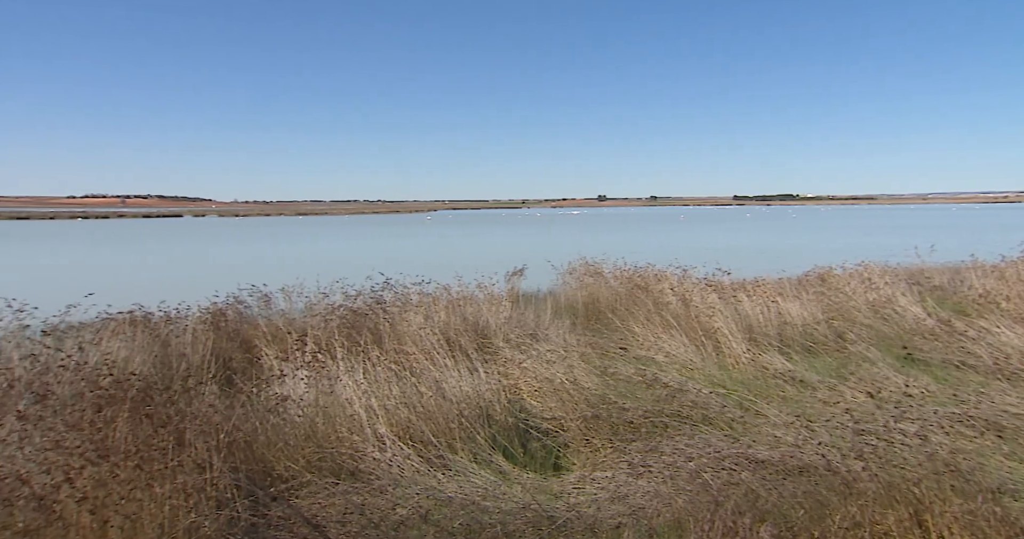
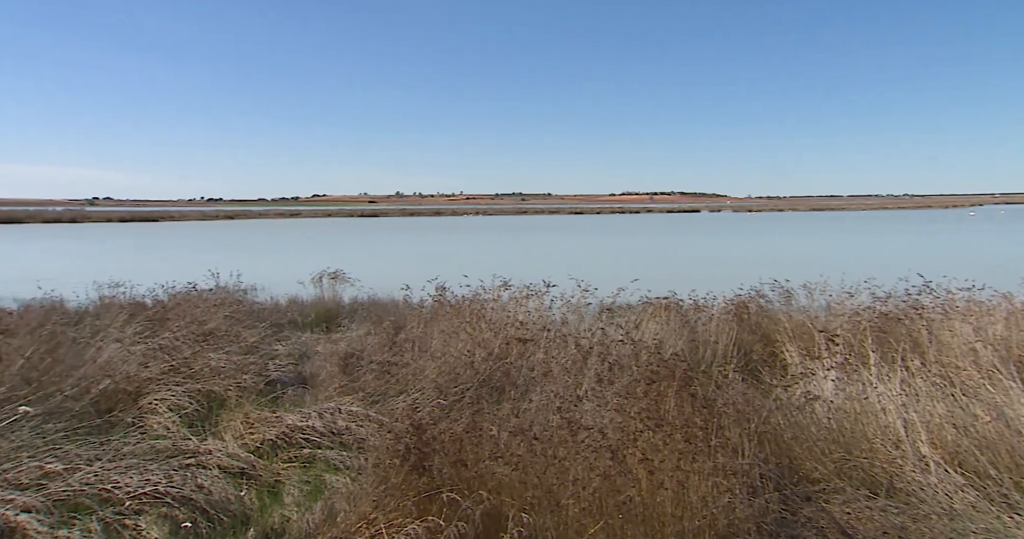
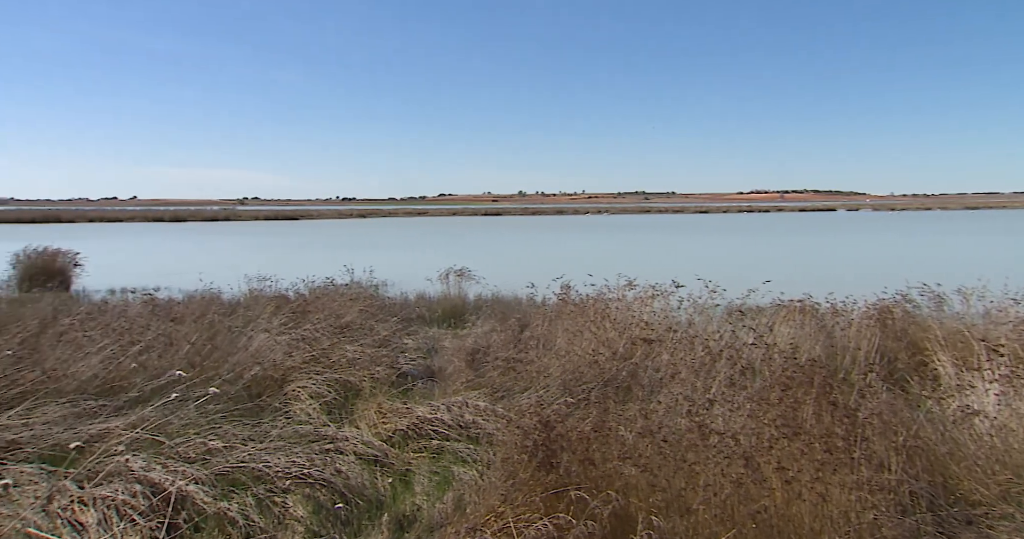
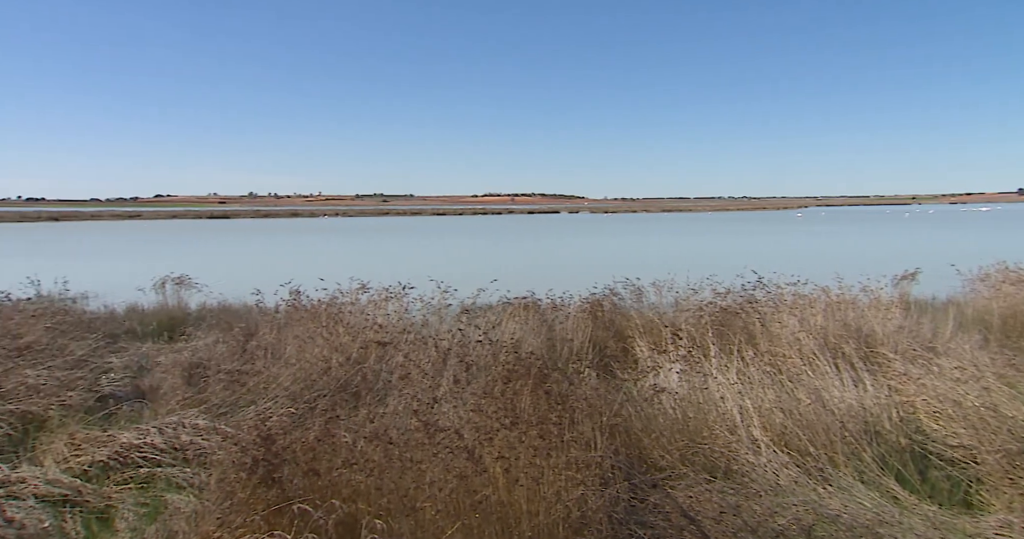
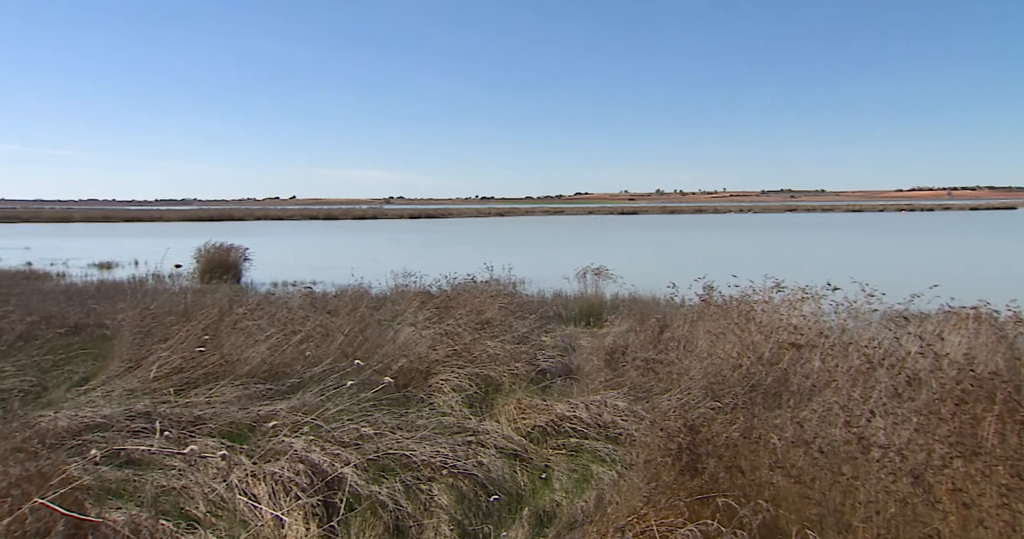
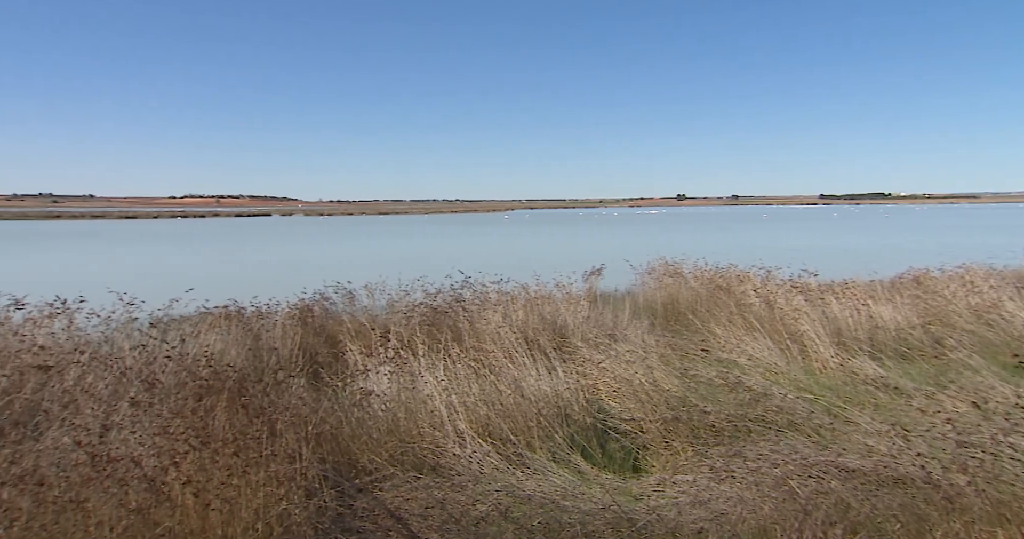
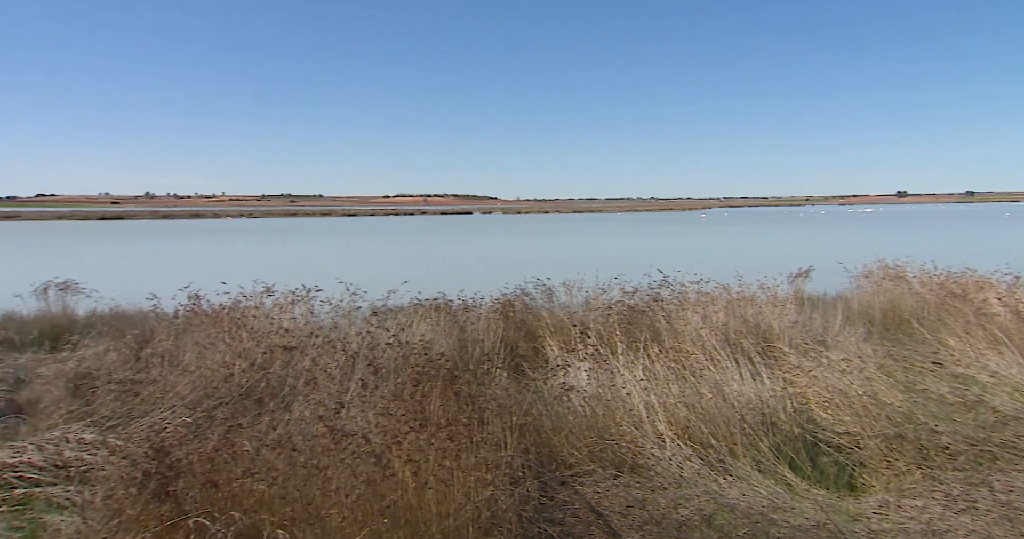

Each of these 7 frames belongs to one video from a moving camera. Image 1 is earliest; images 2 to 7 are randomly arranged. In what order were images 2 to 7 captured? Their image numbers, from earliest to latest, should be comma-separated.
6, 7, 4, 2, 3, 5
